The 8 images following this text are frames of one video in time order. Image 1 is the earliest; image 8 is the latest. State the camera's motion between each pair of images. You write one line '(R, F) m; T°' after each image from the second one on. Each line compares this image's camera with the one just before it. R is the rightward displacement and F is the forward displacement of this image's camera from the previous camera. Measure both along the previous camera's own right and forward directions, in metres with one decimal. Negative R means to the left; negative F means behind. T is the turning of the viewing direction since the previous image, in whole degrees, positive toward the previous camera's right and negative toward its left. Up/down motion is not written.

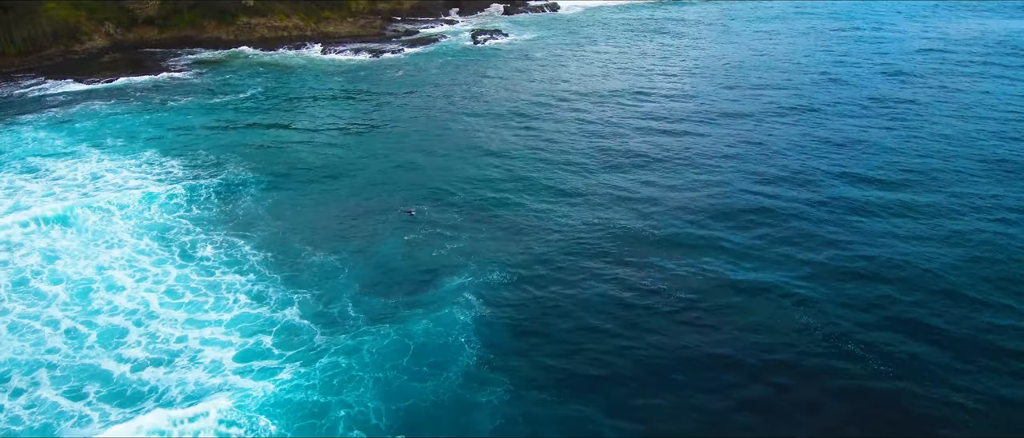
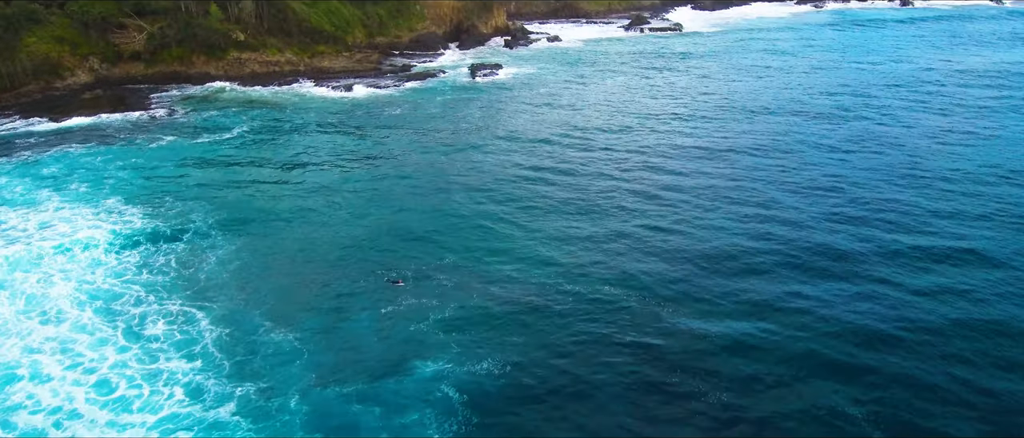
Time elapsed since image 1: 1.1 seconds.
(+0.2, +3.3) m; 0°
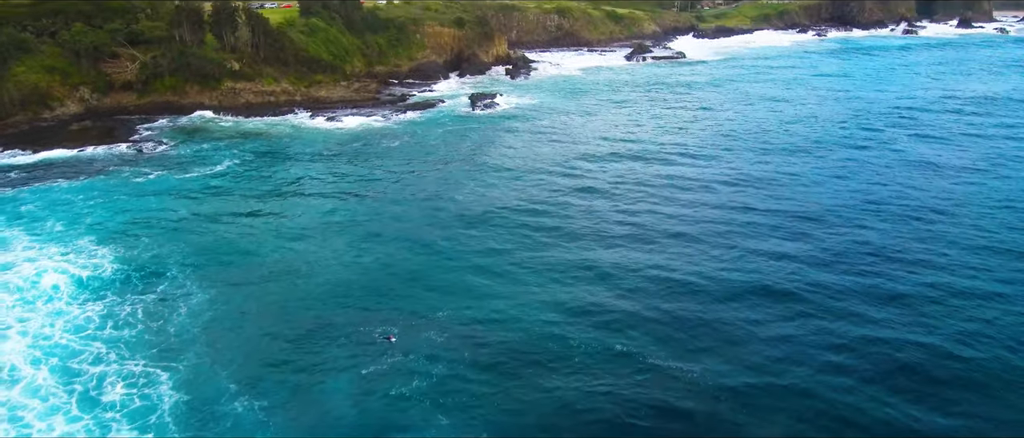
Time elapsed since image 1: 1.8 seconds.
(+0.1, +2.2) m; 0°
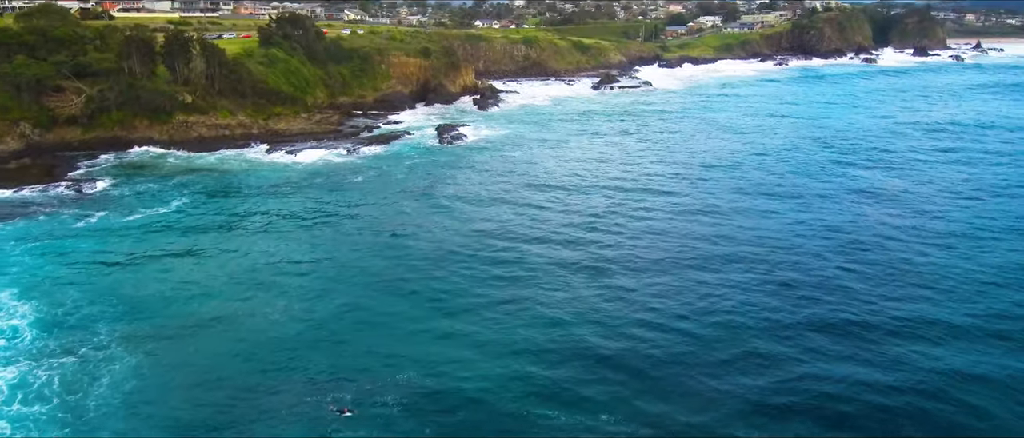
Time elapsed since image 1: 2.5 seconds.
(-0.1, +2.5) m; +2°
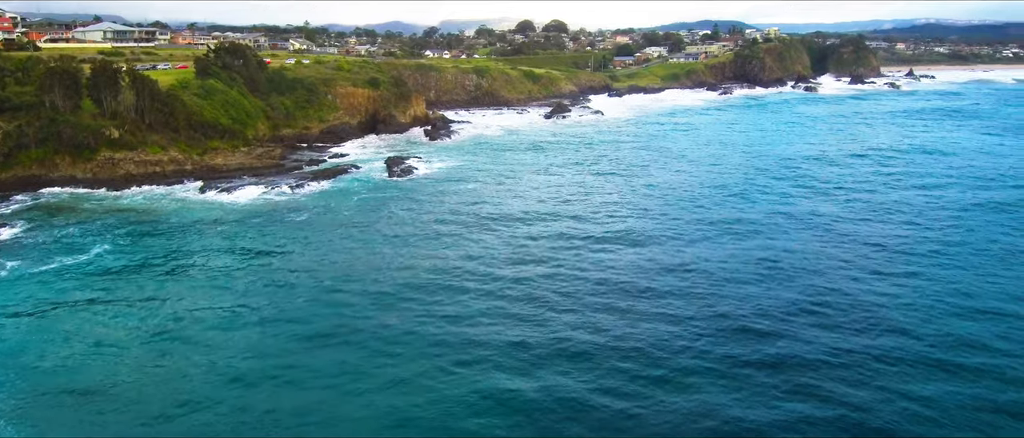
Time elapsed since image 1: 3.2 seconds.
(-0.2, +2.7) m; +4°
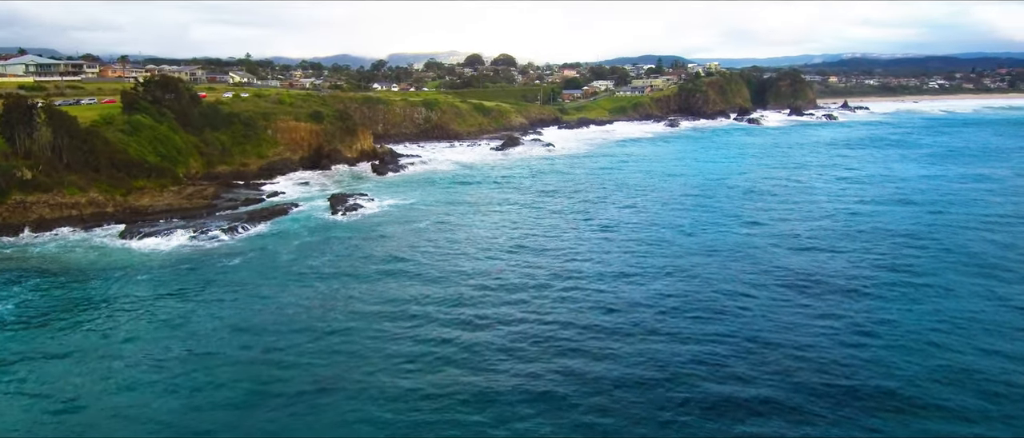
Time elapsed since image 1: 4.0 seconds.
(-0.2, +3.1) m; +4°
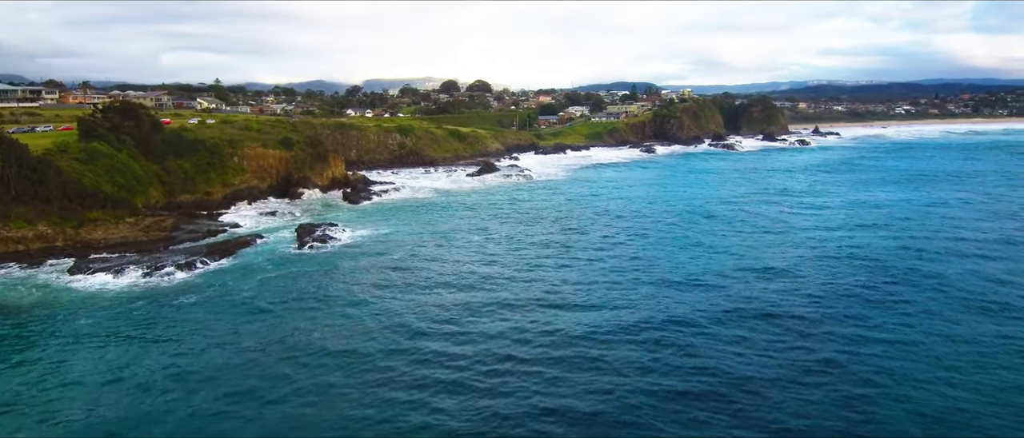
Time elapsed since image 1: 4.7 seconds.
(-0.1, +2.4) m; +2°
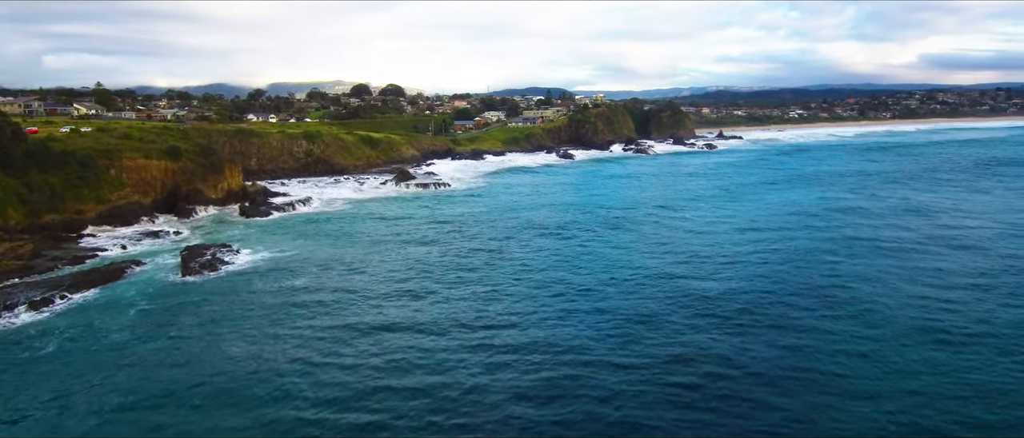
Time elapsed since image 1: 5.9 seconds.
(-0.3, +4.4) m; +7°
